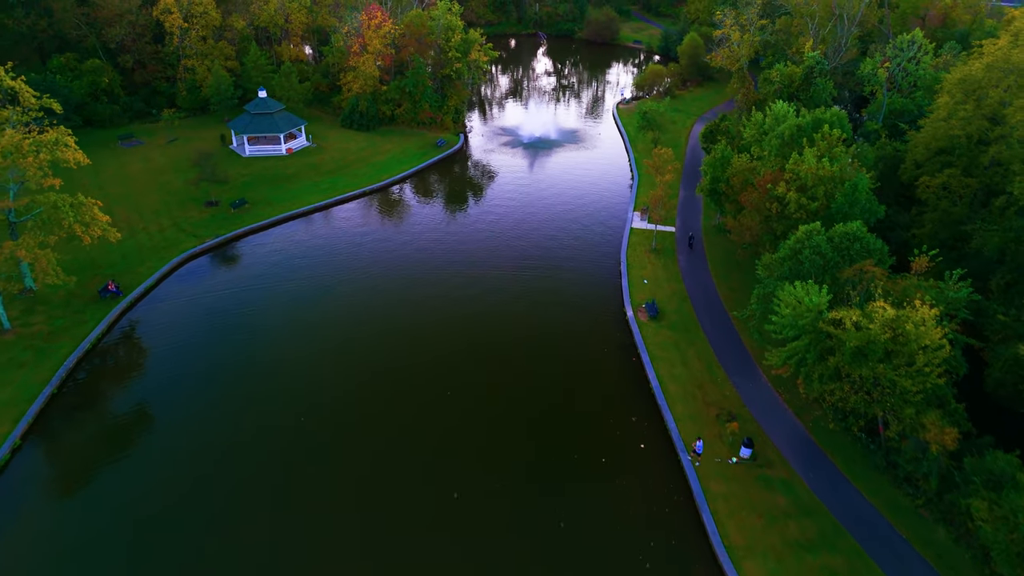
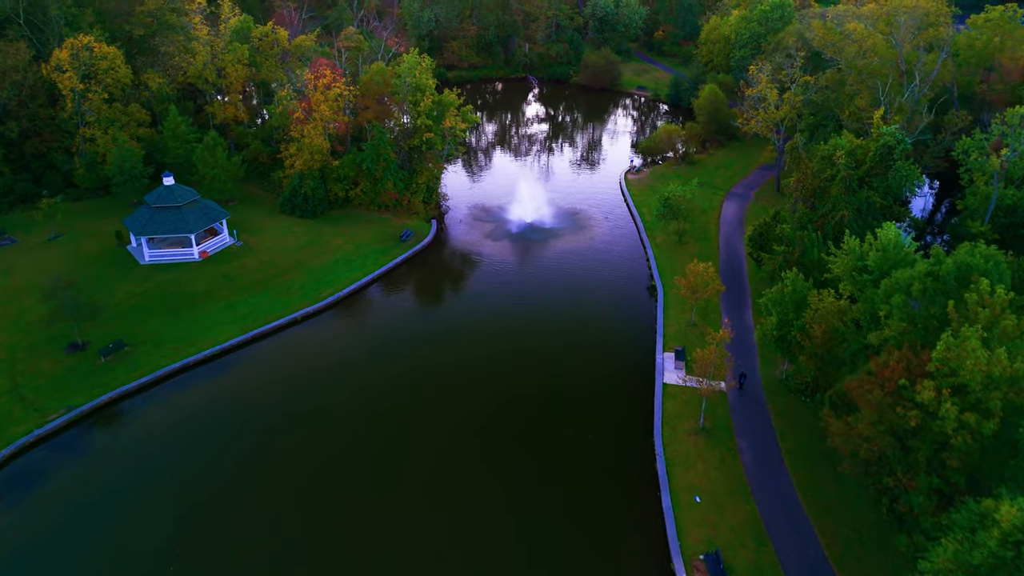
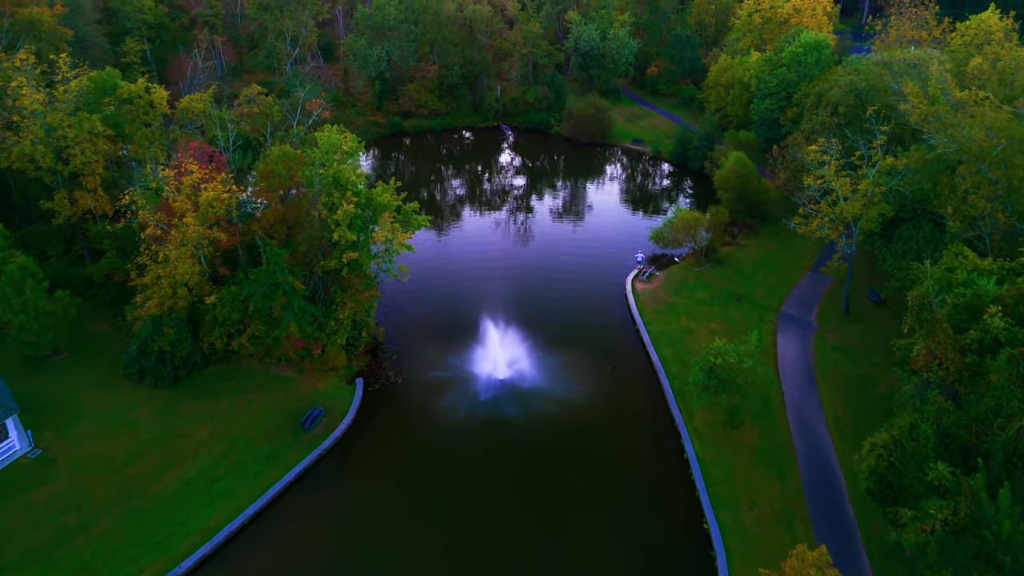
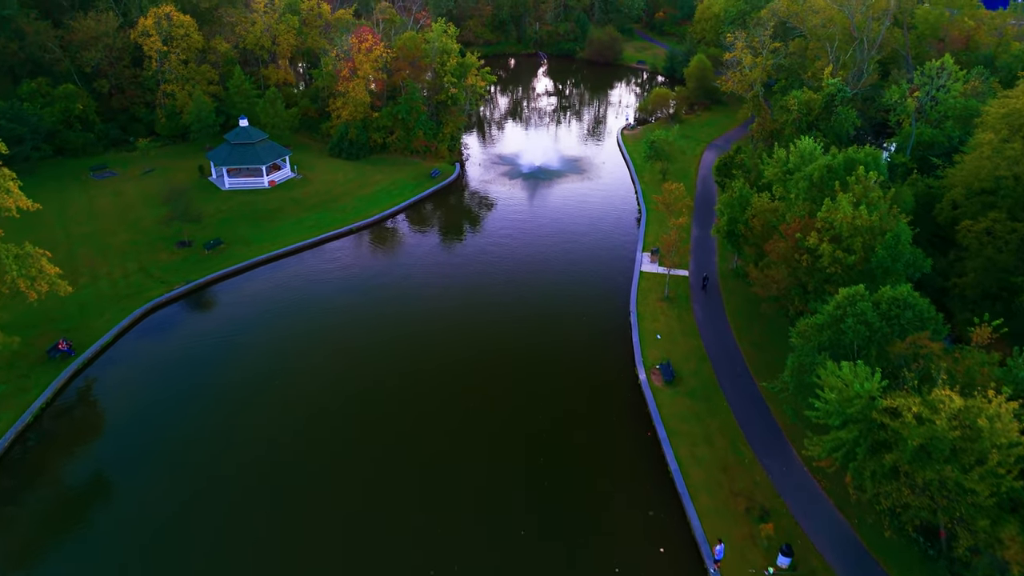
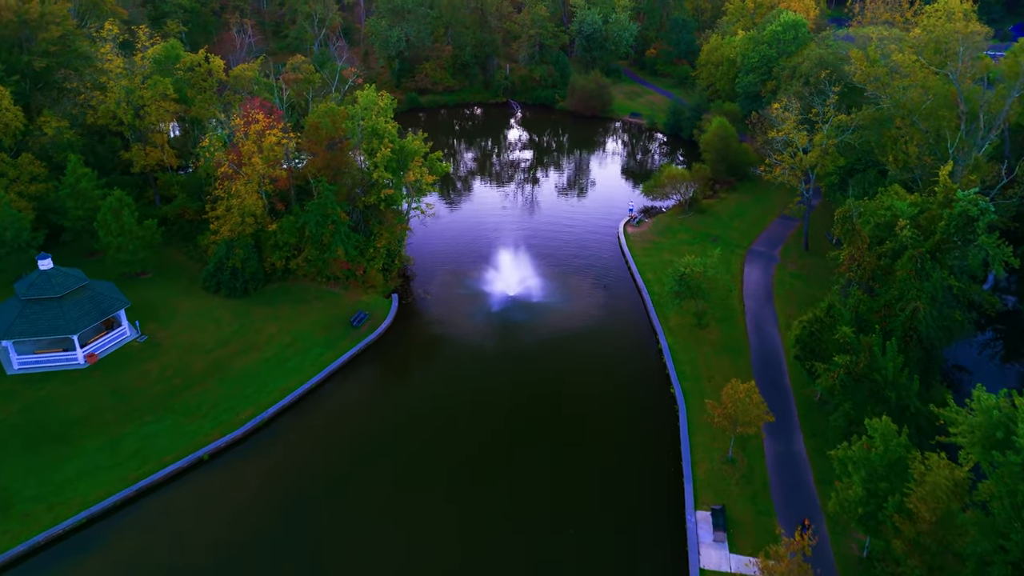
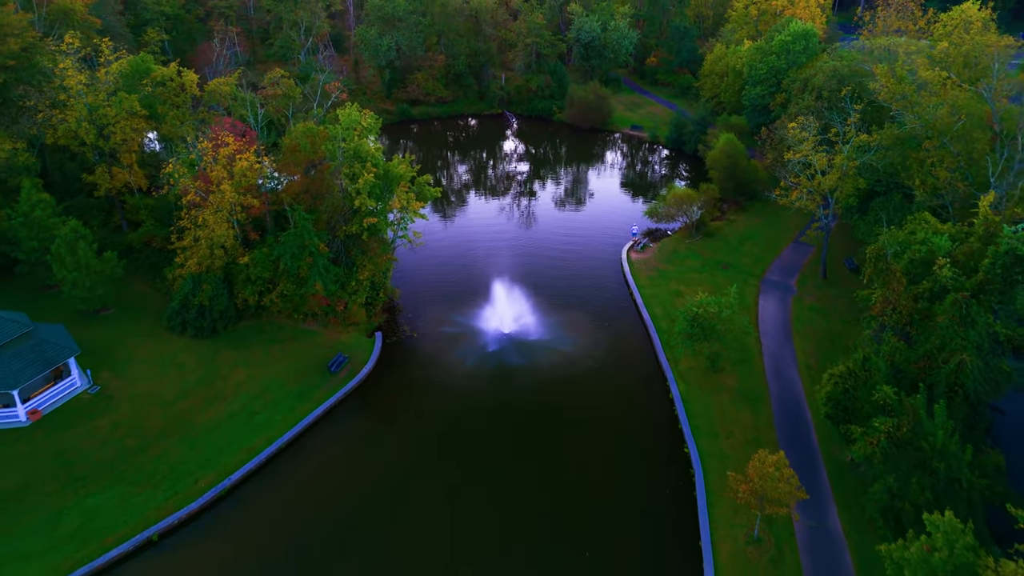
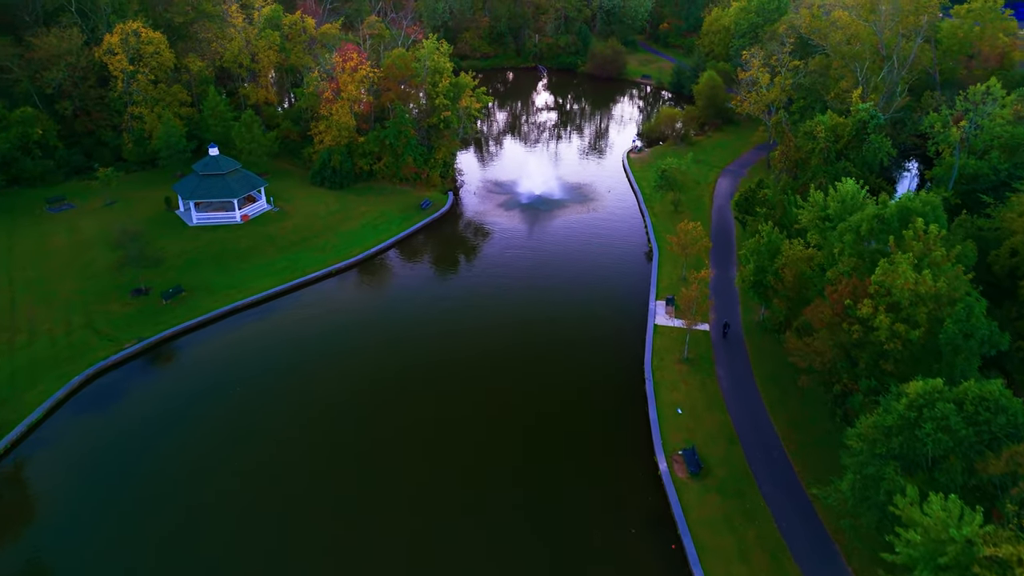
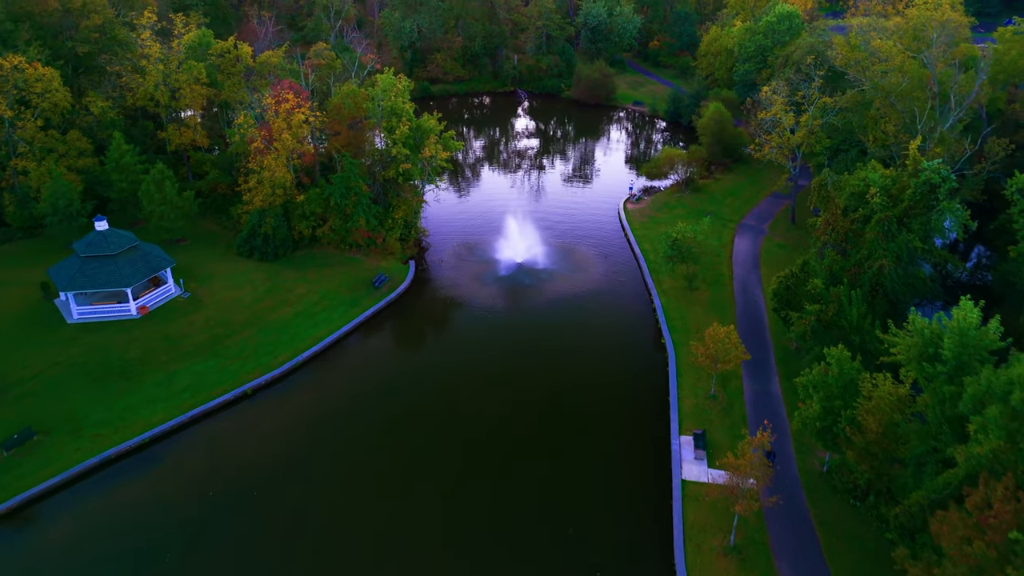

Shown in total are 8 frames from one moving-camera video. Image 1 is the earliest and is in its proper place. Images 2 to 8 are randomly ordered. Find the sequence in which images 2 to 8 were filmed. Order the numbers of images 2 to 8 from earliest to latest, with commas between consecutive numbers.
4, 7, 2, 8, 5, 6, 3
